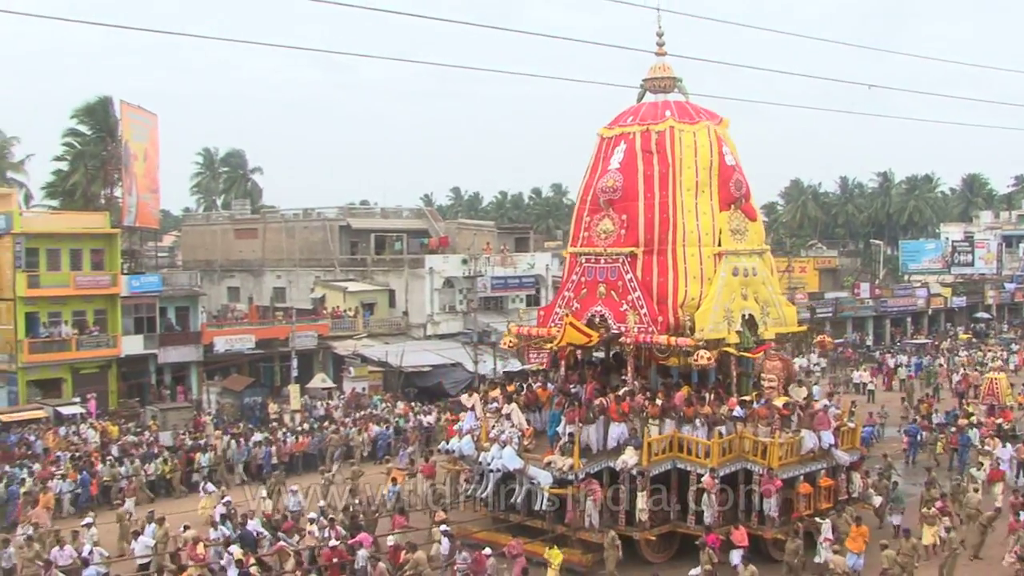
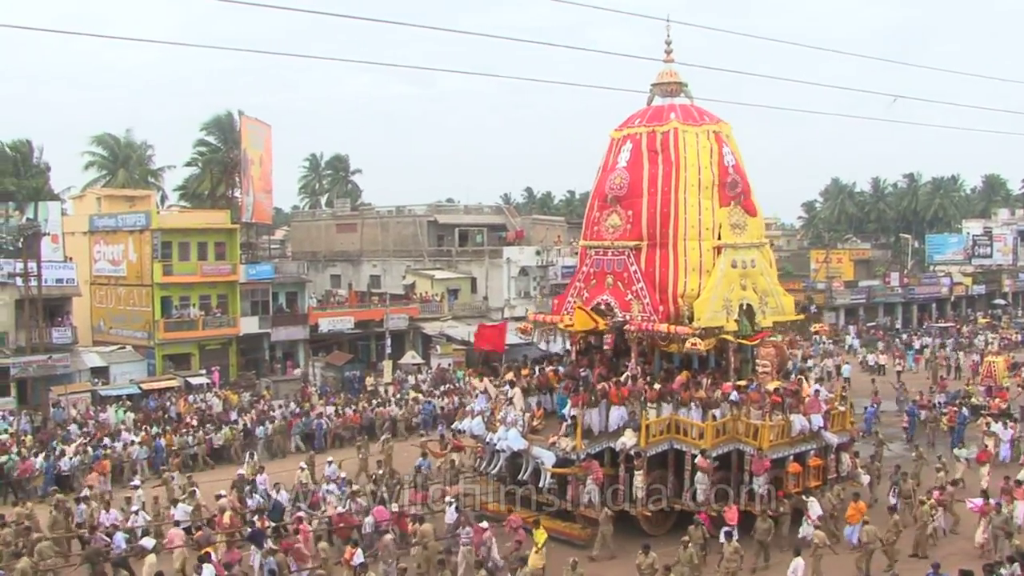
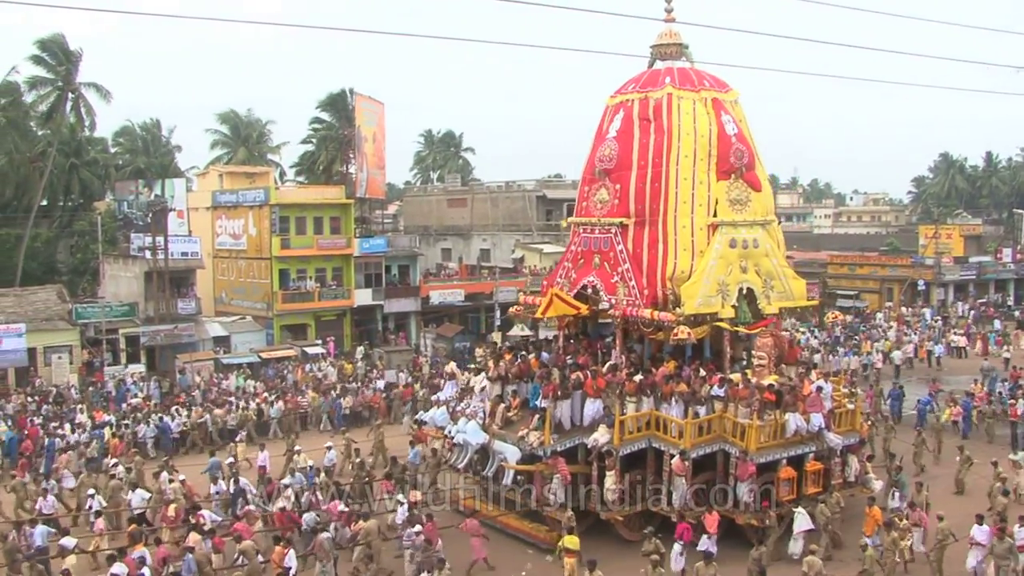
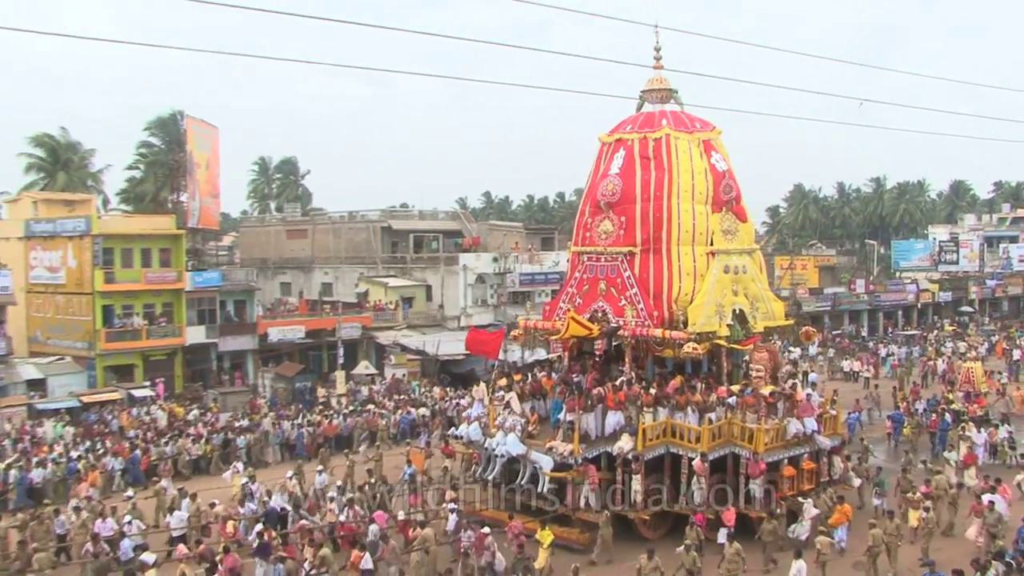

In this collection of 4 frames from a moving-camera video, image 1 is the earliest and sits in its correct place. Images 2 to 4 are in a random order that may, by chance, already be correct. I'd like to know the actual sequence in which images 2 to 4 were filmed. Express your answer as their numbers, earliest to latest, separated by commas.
4, 2, 3
